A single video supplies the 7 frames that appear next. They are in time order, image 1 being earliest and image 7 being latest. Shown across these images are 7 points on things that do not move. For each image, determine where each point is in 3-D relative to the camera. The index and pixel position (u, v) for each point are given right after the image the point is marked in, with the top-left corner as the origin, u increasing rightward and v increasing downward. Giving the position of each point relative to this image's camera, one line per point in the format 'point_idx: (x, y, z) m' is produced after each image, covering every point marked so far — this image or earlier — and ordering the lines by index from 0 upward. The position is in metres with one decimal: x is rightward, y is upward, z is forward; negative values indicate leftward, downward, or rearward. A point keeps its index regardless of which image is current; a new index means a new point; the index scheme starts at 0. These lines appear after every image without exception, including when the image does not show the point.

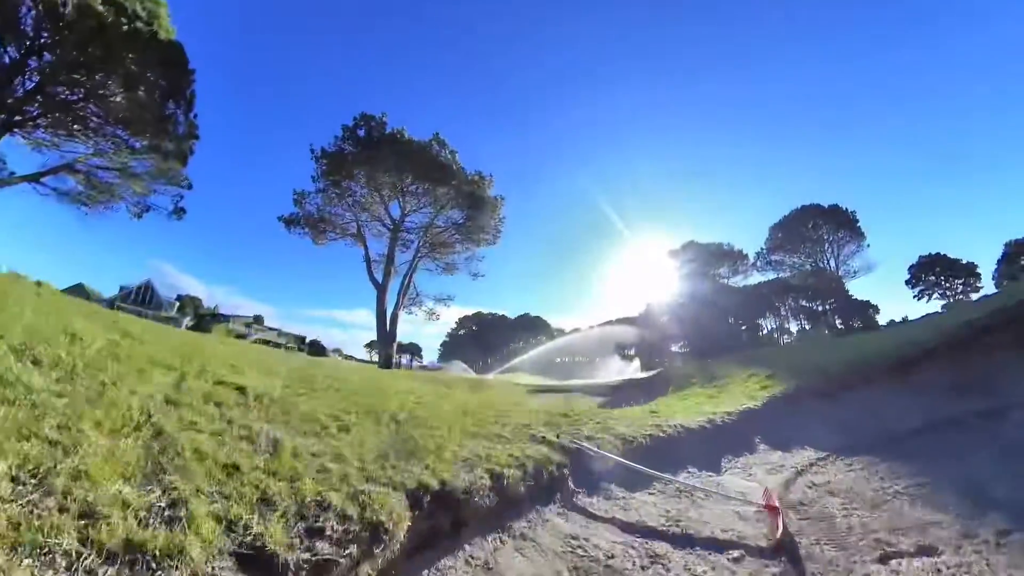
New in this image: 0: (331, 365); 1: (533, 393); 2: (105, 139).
0: (-6.9, -3.2, +17.2) m
1: (+0.9, -4.6, +19.9) m
2: (-15.8, +5.9, +17.9) m
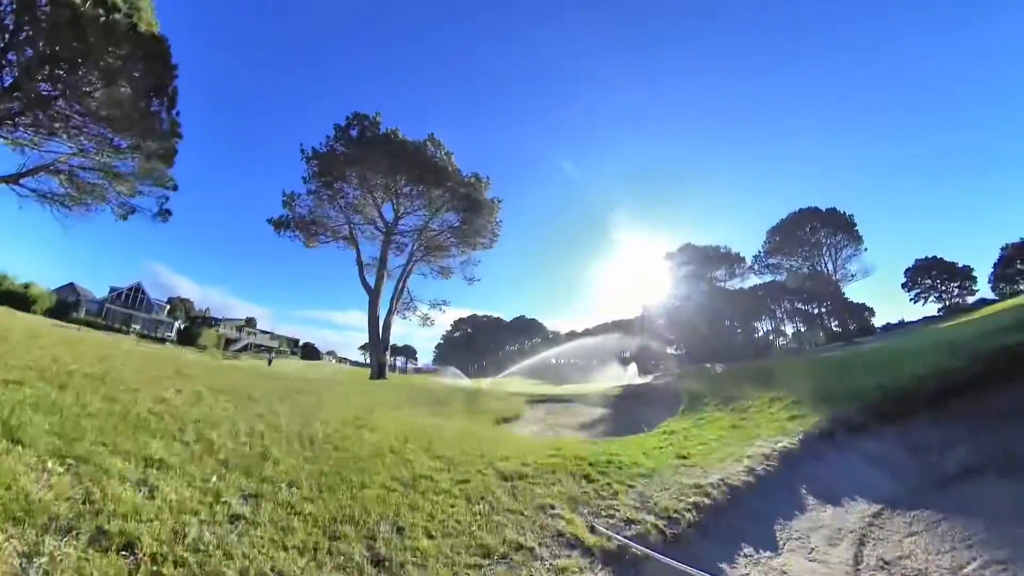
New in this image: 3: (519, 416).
0: (-7.0, -3.5, +16.4) m
1: (+0.8, -4.9, +19.1) m
2: (-15.9, +5.6, +17.0) m
3: (+0.2, -4.2, +14.8) m
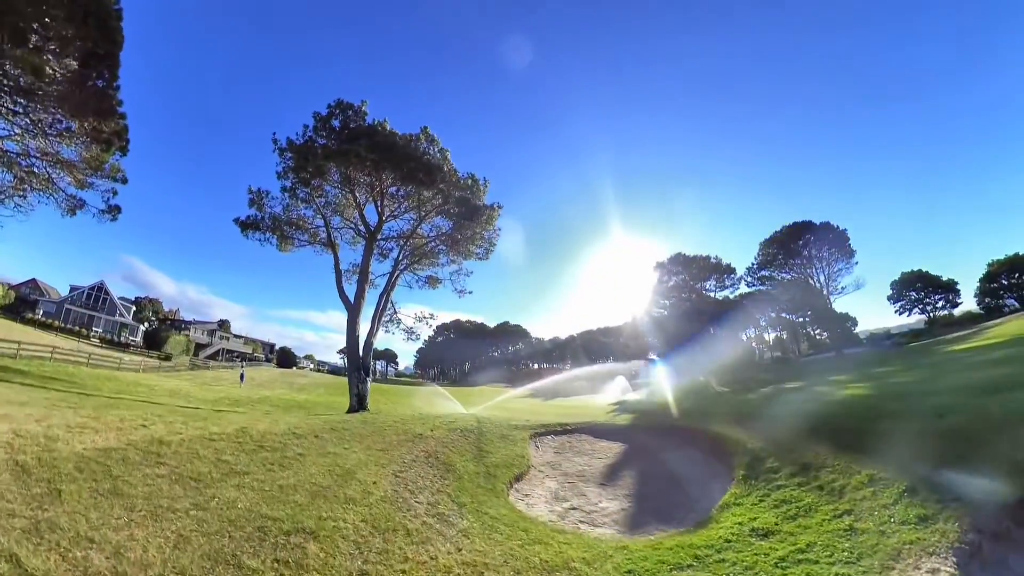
0: (-6.7, -4.1, +13.8) m
1: (+0.9, -5.6, +16.9) m
2: (-15.5, +5.1, +14.1) m
3: (+0.5, -4.9, +12.5) m
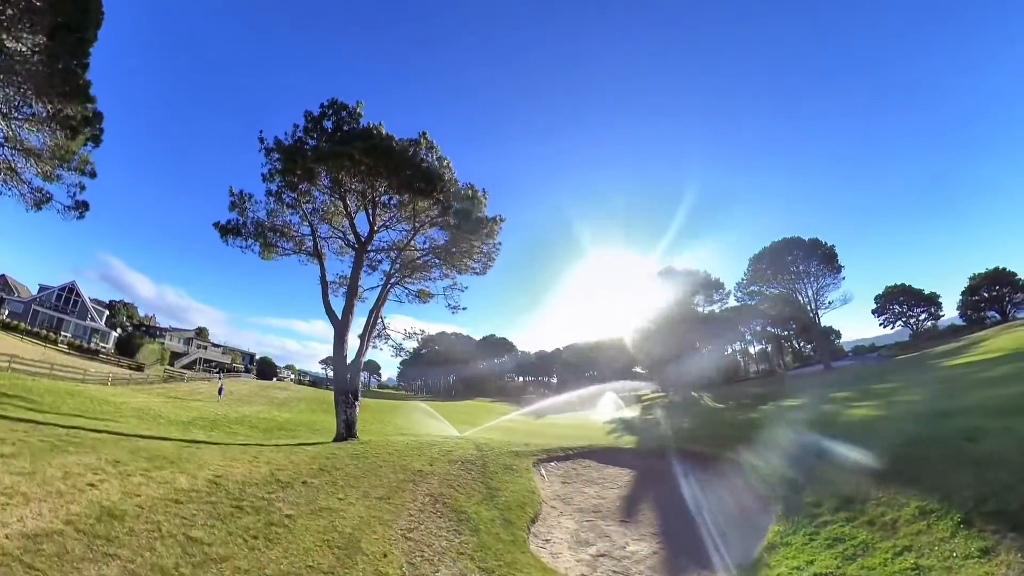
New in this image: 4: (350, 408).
0: (-6.5, -4.4, +12.4) m
1: (+1.0, -6.1, +15.7) m
2: (-15.2, +4.9, +12.6) m
3: (+0.7, -5.3, +11.4) m
4: (-5.8, -4.3, +16.6) m
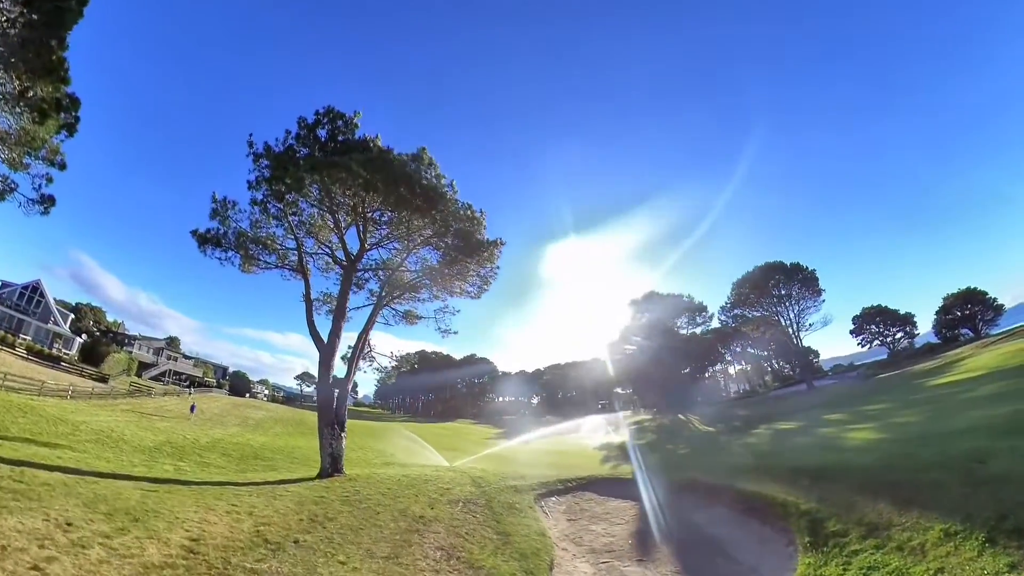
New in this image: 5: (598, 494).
0: (-6.4, -4.9, +11.2) m
1: (+1.0, -6.8, +14.8) m
2: (-14.9, +4.6, +11.4) m
3: (+0.9, -5.9, +10.4) m
4: (-5.9, -5.0, +15.4) m
5: (+3.1, -7.4, +16.5) m
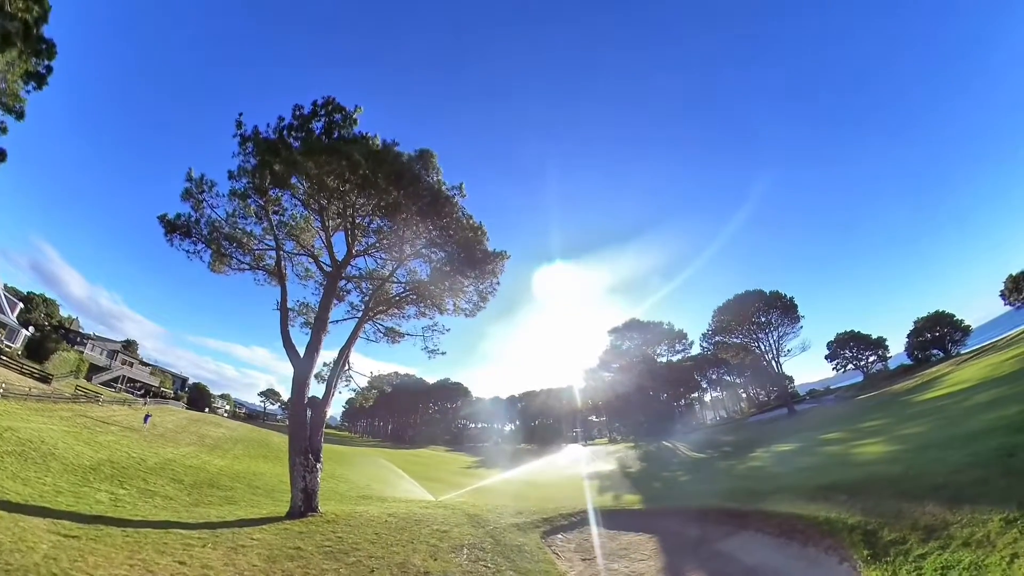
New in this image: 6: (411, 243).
0: (-6.1, -4.8, +9.1) m
1: (+0.9, -7.3, +12.9) m
2: (-14.1, +5.1, +9.4) m
3: (+1.2, -6.2, +8.6) m
4: (-5.8, -5.1, +13.3) m
5: (+3.0, -8.1, +14.7) m
6: (-3.8, +2.0, +18.5) m
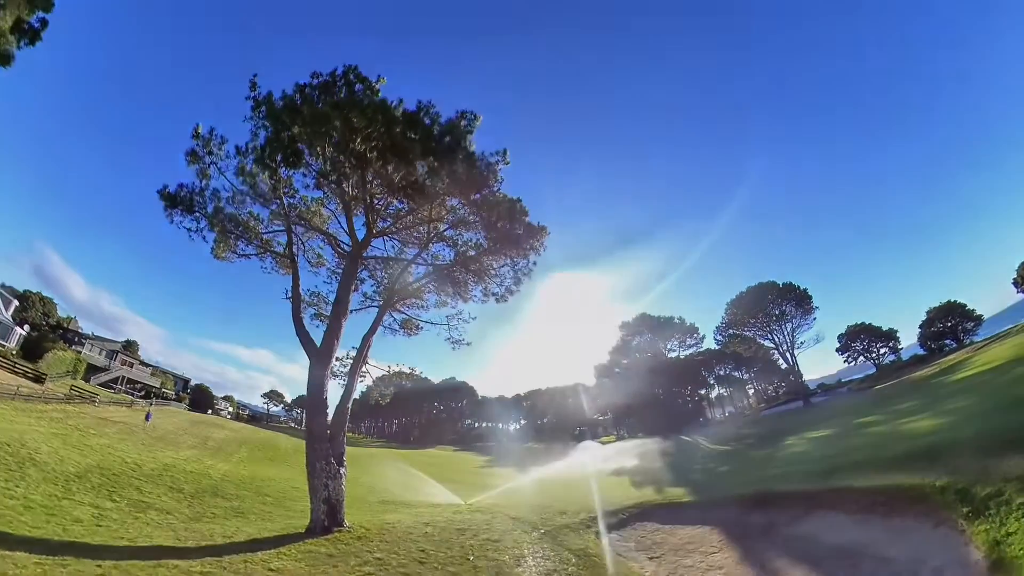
0: (-4.8, -4.2, +7.3) m
1: (+2.3, -6.7, +11.1) m
2: (-12.9, +5.6, +7.6) m
3: (+2.5, -5.5, +6.8) m
4: (-4.5, -4.5, +11.5) m
5: (+4.3, -7.4, +12.9) m
6: (-2.6, +2.6, +16.7) m
